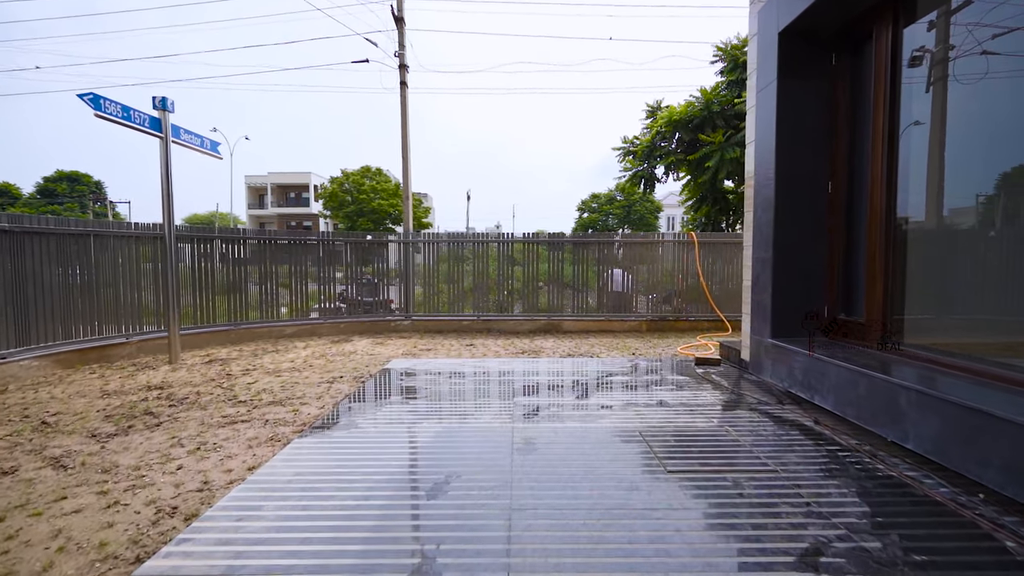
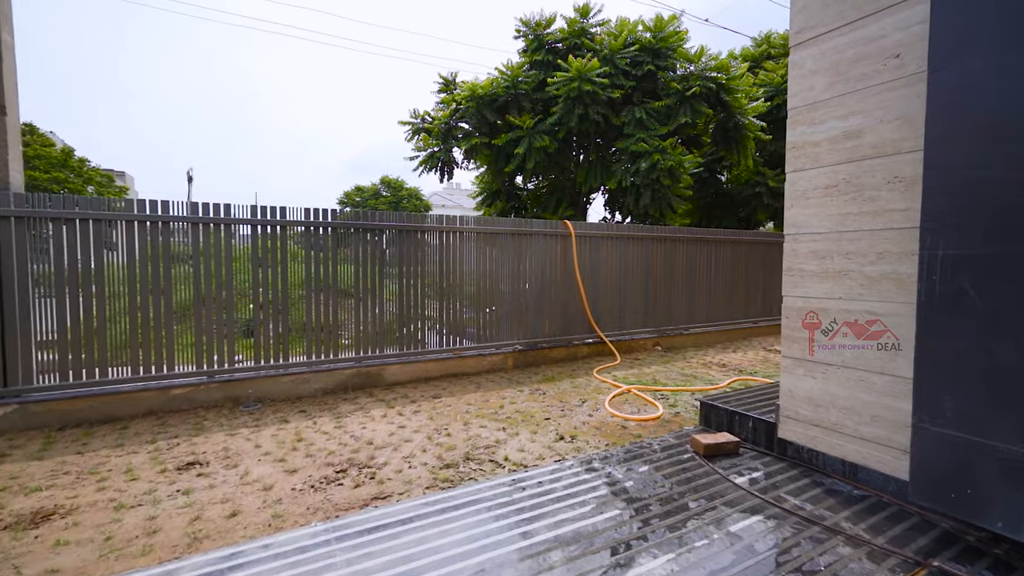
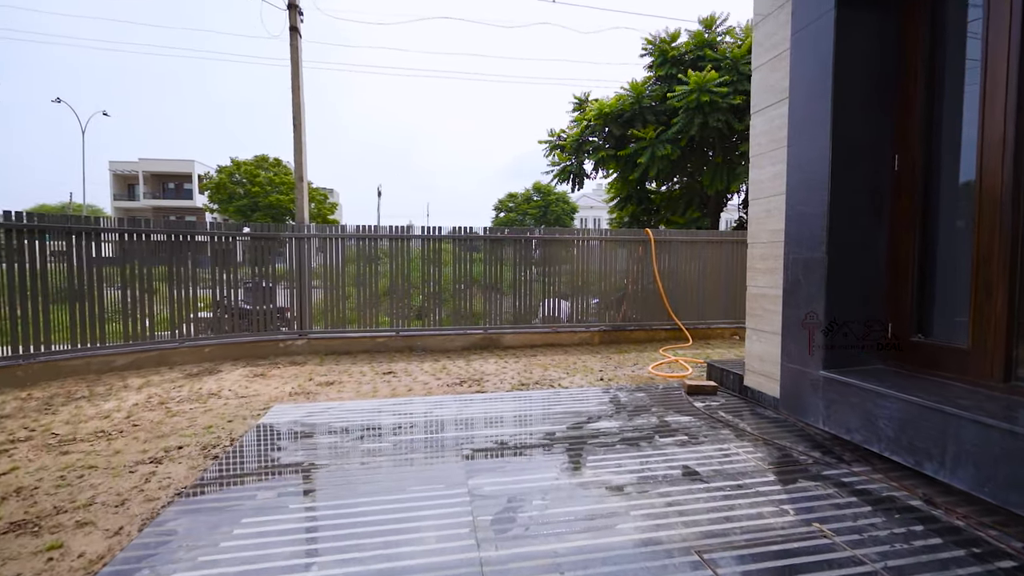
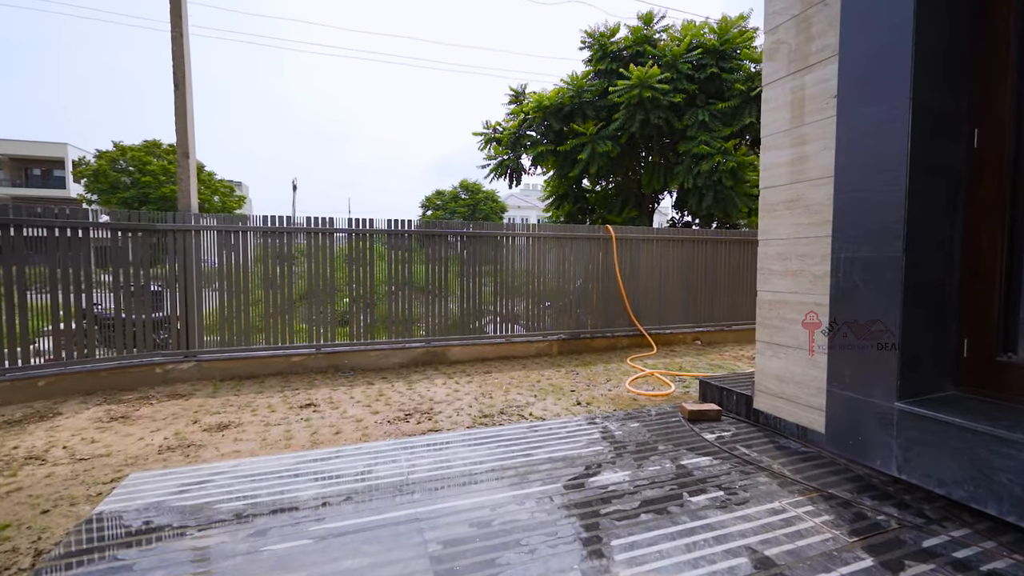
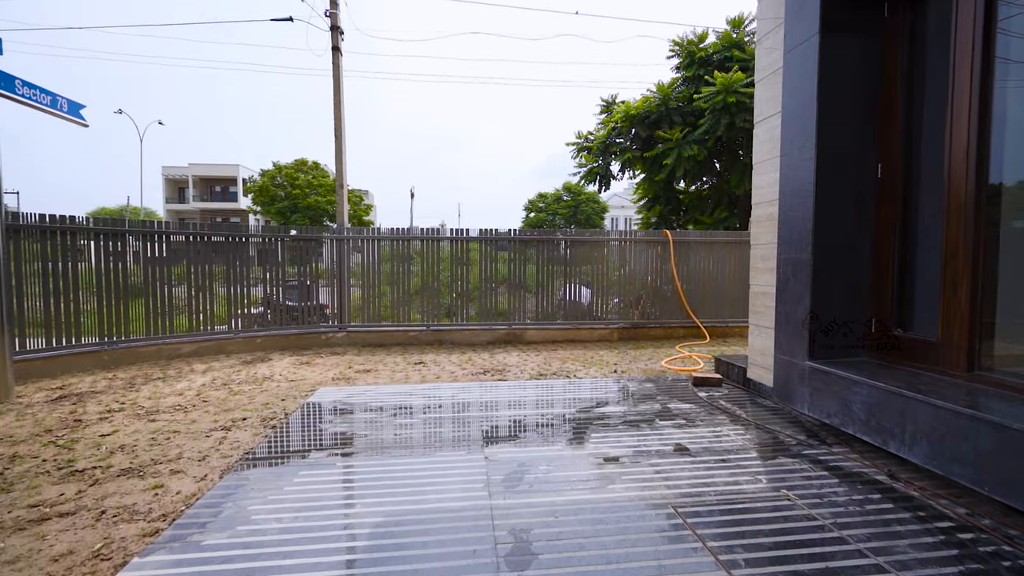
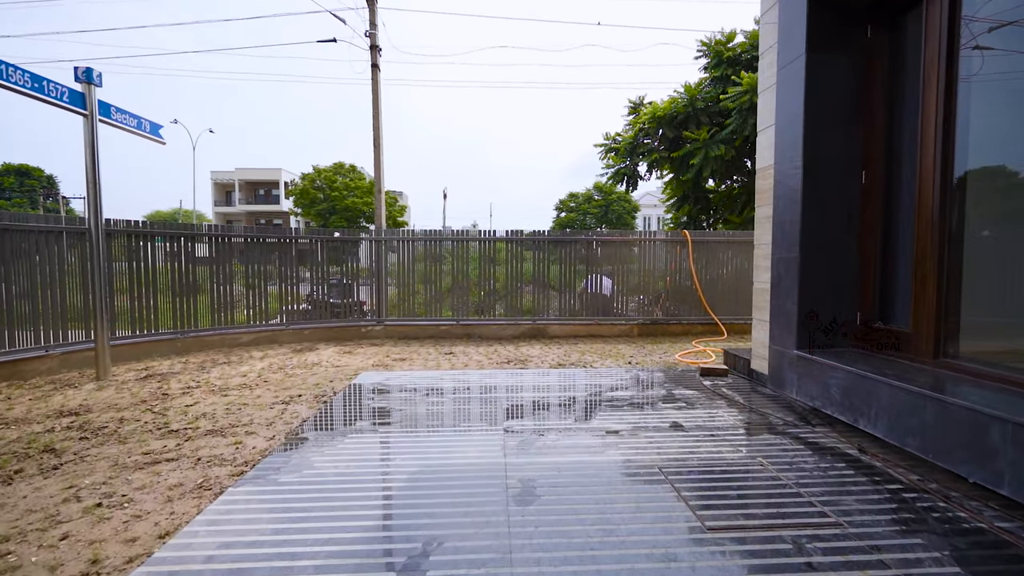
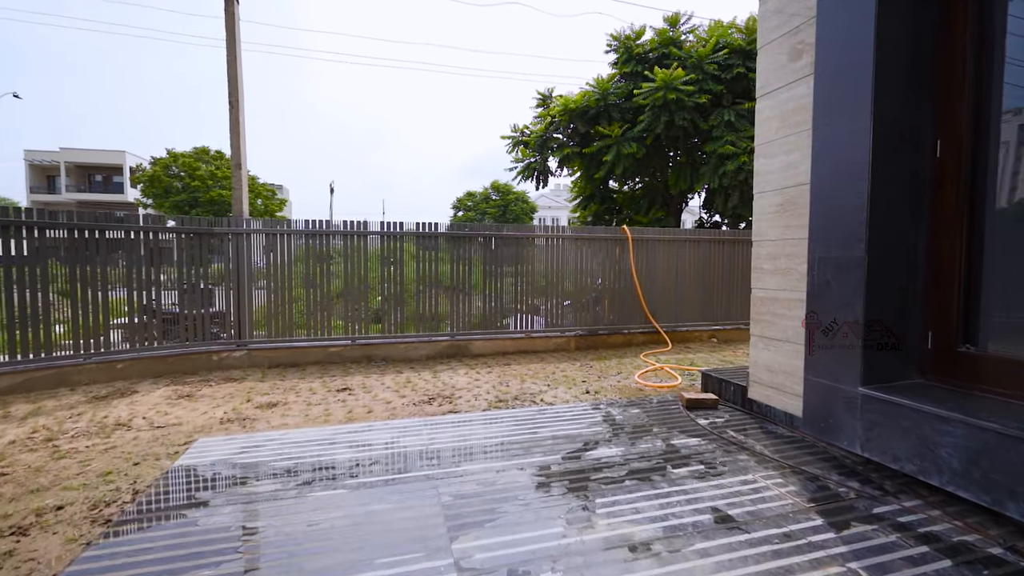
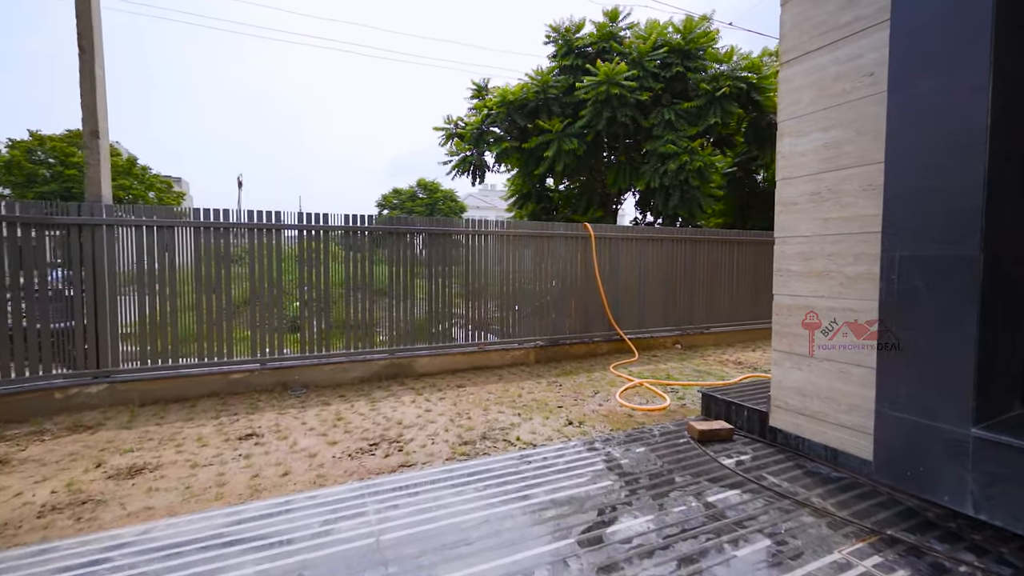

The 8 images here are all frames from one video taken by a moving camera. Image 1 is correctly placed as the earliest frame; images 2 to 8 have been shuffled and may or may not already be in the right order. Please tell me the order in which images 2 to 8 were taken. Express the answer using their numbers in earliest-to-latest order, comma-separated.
6, 5, 3, 7, 4, 8, 2
